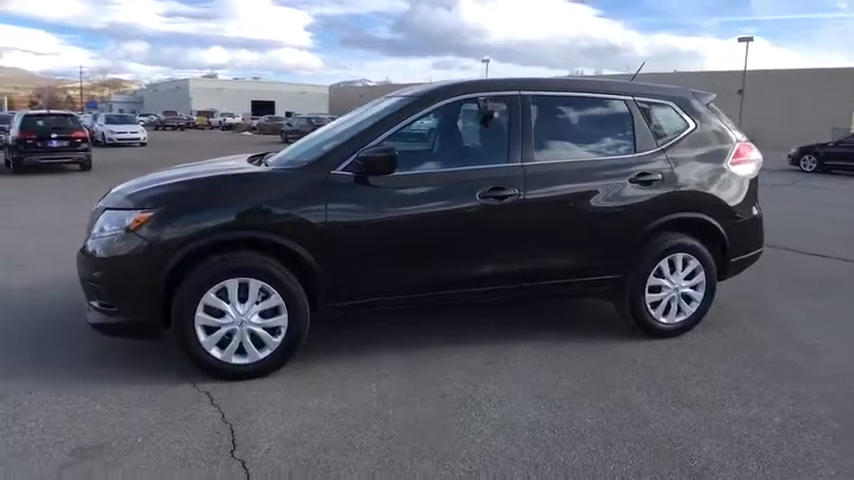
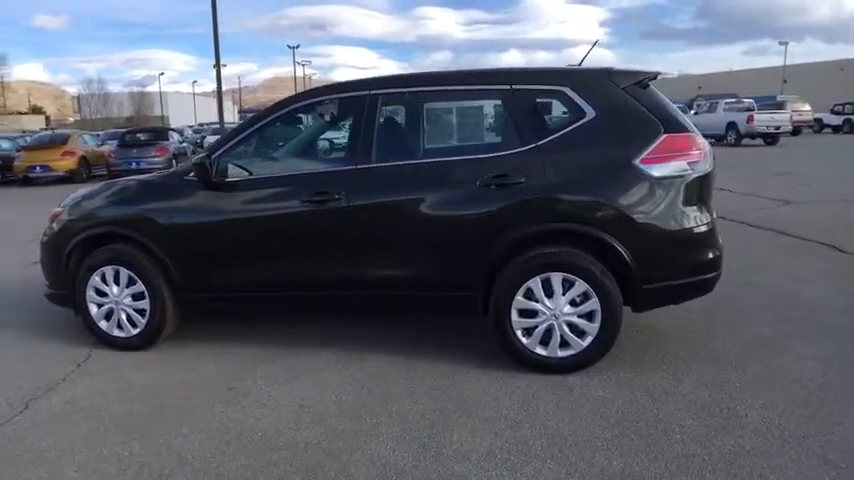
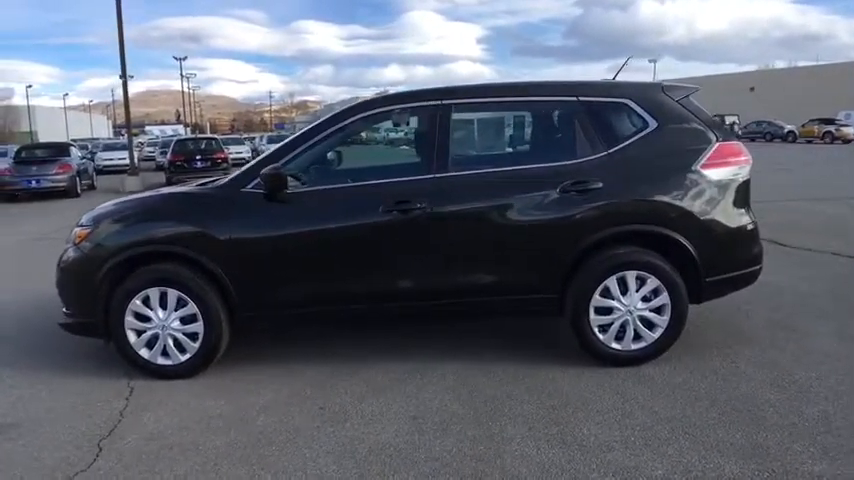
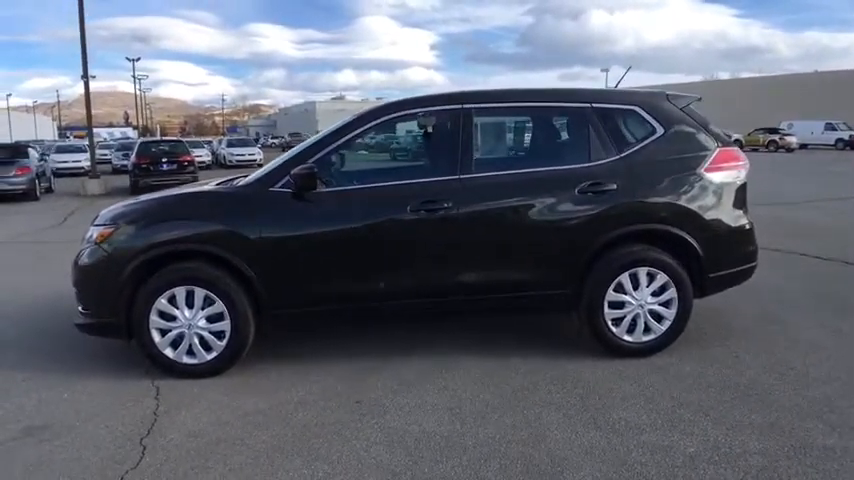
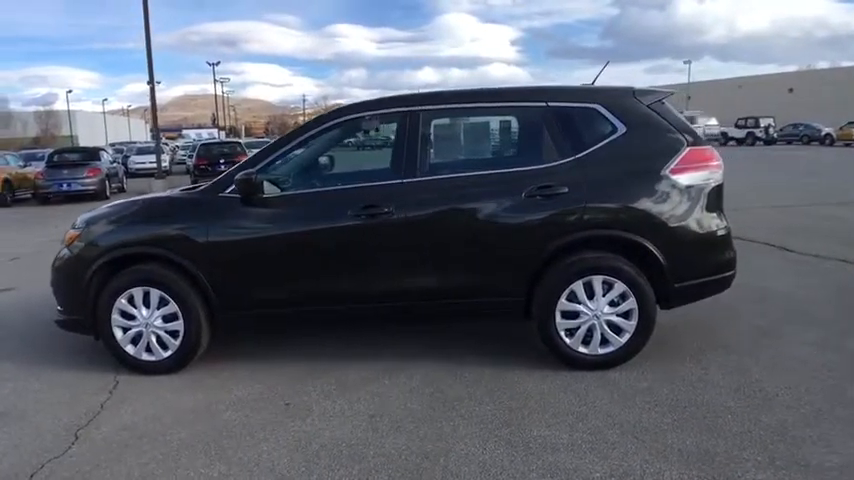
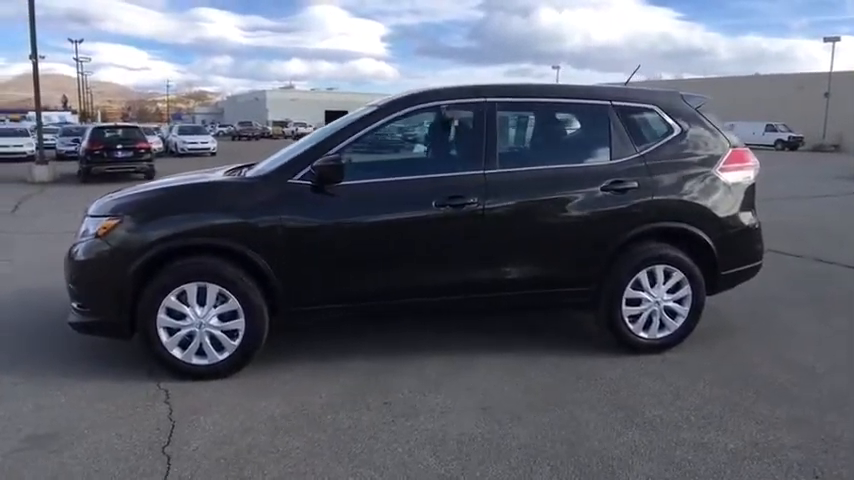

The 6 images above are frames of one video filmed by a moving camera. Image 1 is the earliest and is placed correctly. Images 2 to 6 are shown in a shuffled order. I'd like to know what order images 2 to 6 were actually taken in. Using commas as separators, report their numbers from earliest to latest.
6, 4, 3, 5, 2
